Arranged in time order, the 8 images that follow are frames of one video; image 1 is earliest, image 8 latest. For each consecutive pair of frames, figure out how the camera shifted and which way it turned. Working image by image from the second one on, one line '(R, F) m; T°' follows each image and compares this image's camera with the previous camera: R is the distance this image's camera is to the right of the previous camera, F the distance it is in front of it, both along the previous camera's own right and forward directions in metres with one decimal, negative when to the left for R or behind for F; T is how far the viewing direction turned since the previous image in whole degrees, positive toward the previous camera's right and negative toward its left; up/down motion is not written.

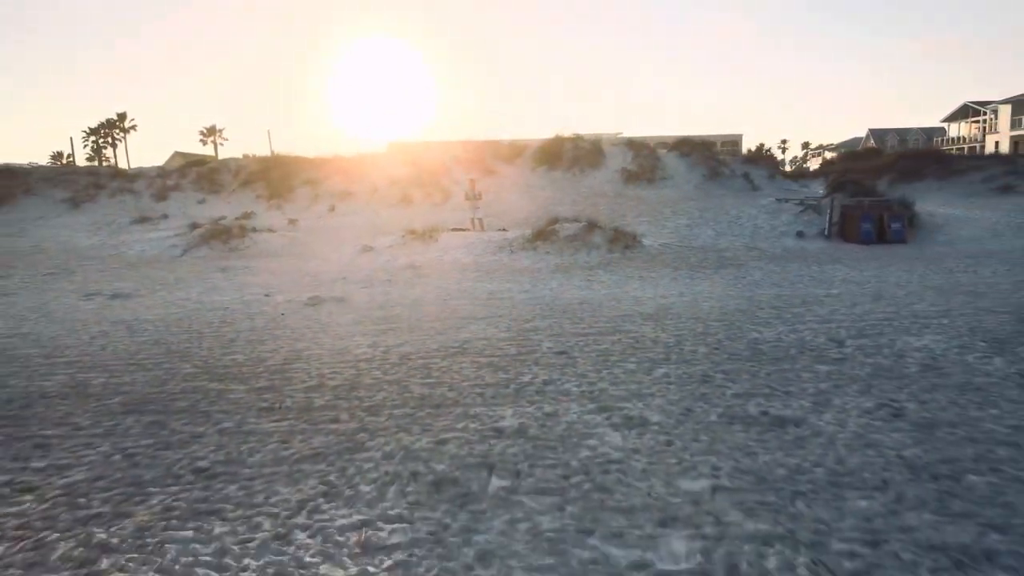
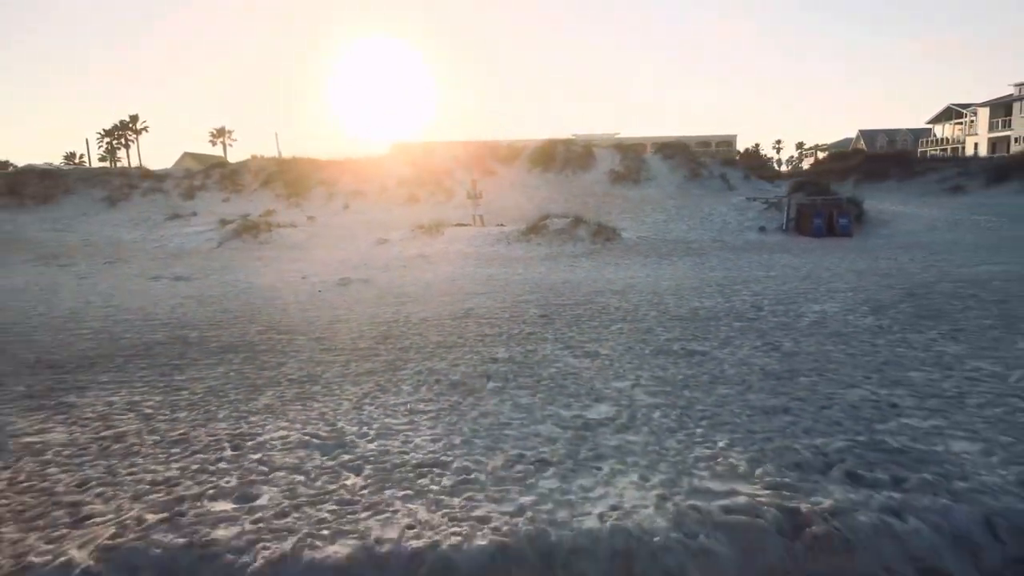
(0.0, -1.4) m; 0°
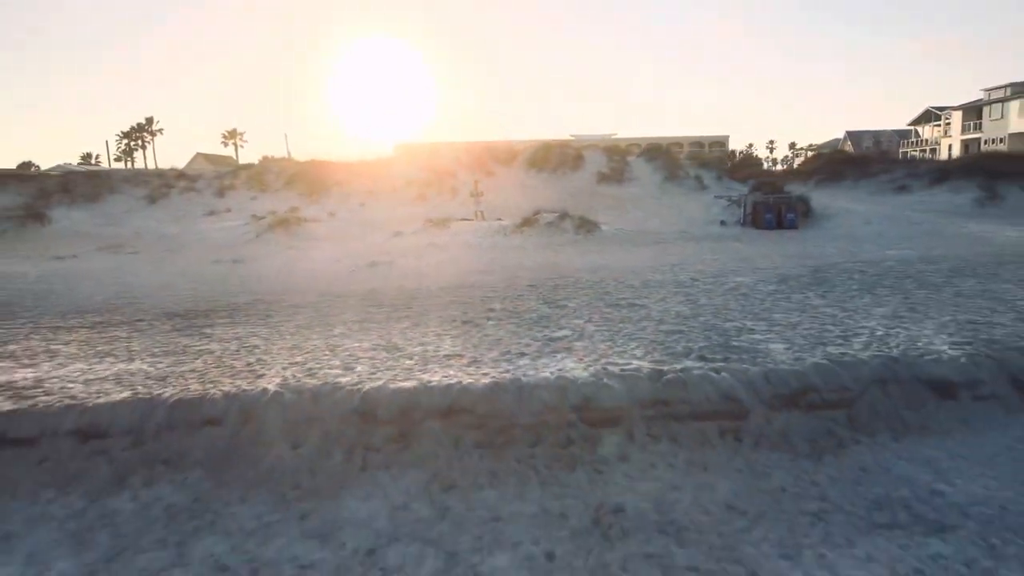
(0.0, -2.0) m; 0°
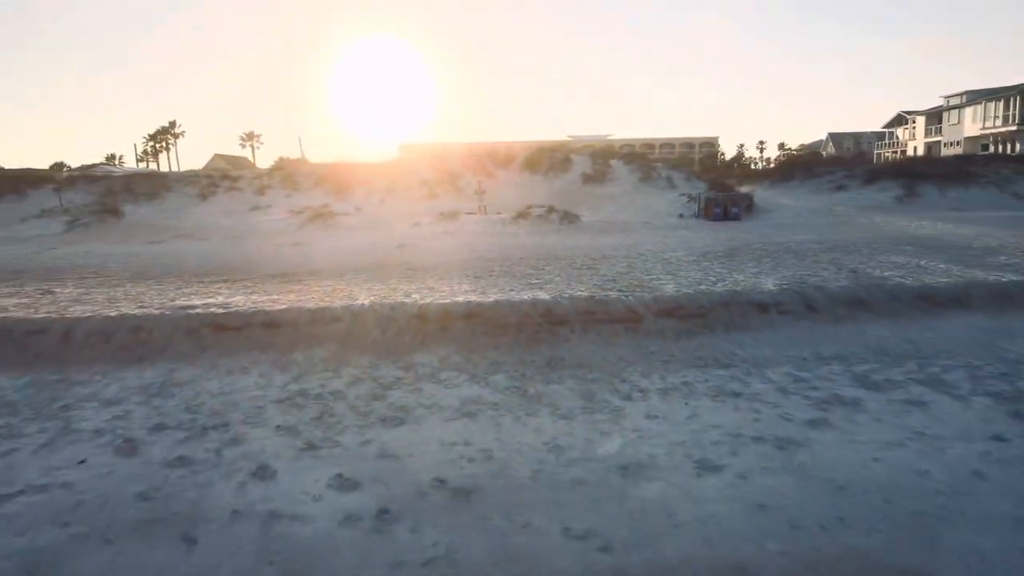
(+0.1, -3.1) m; 0°
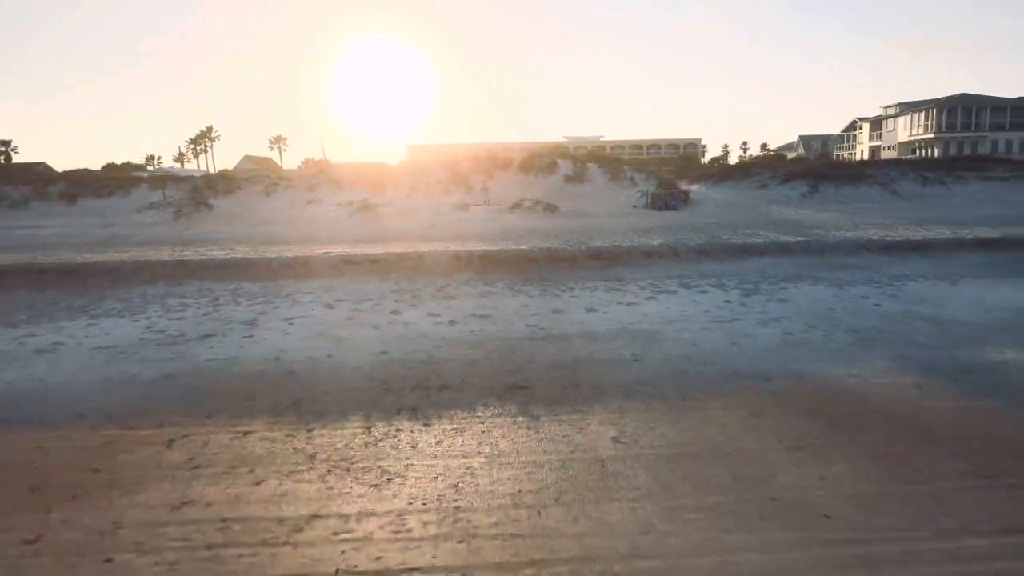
(+0.1, -5.9) m; 0°
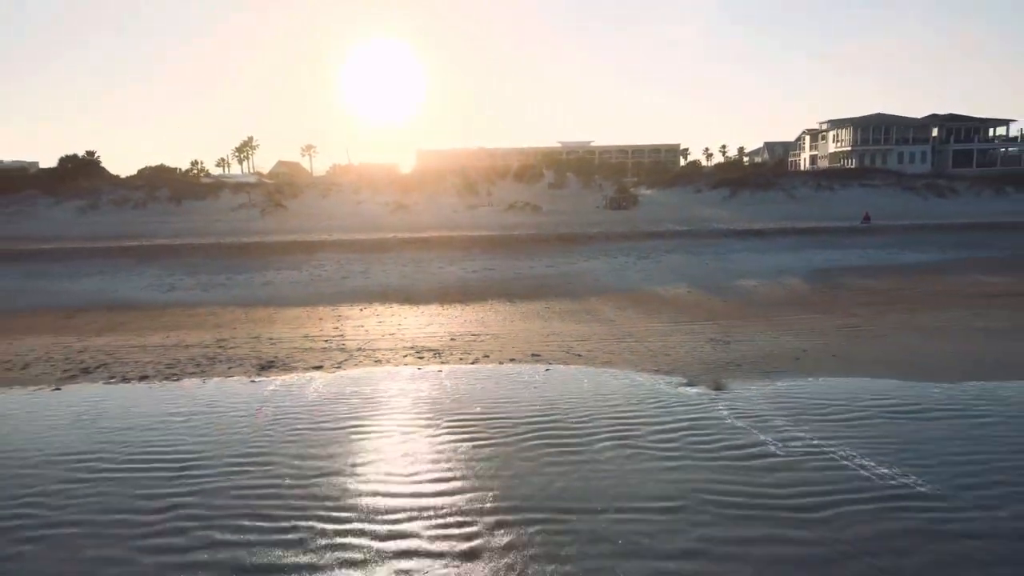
(+0.1, -8.5) m; 0°
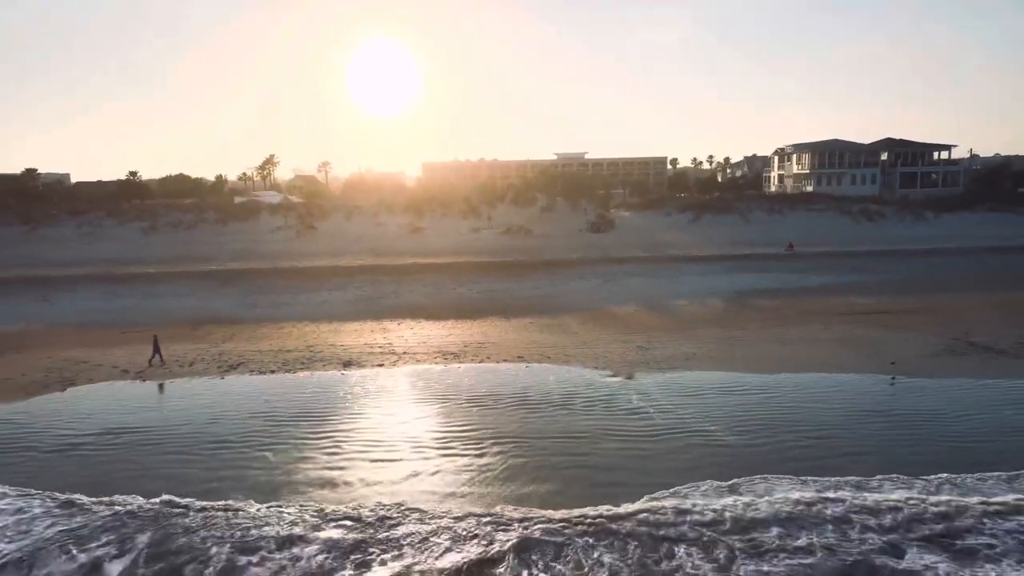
(+0.1, -5.8) m; 0°
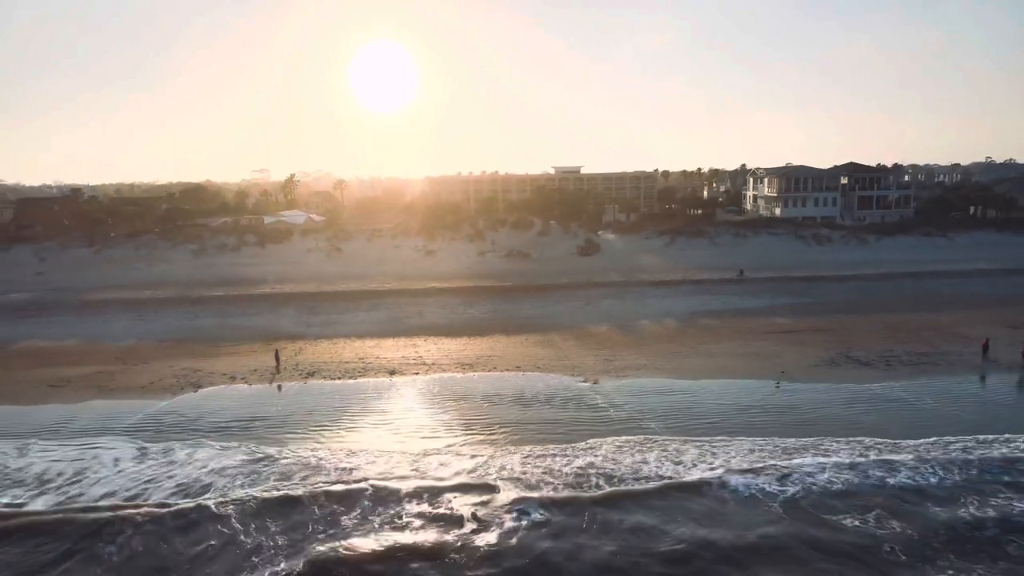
(0.0, -6.2) m; 0°
